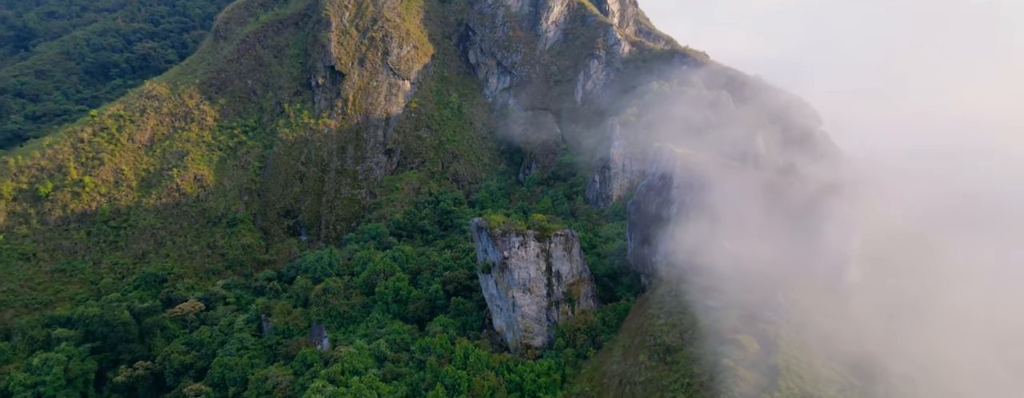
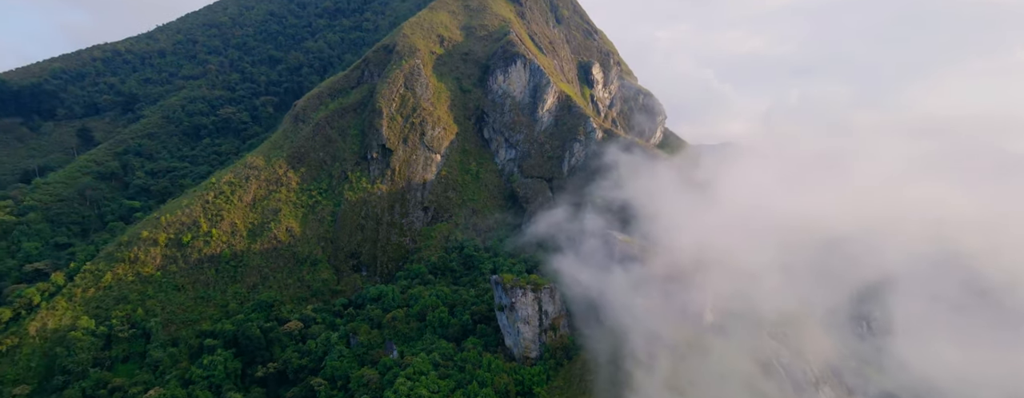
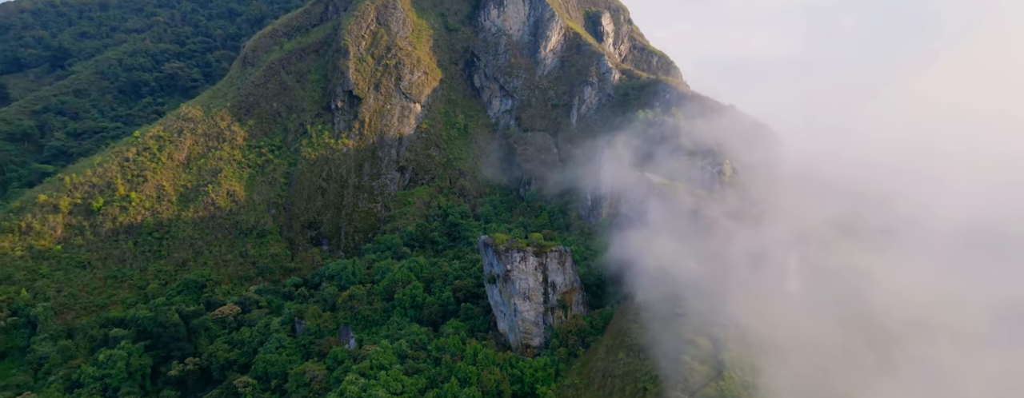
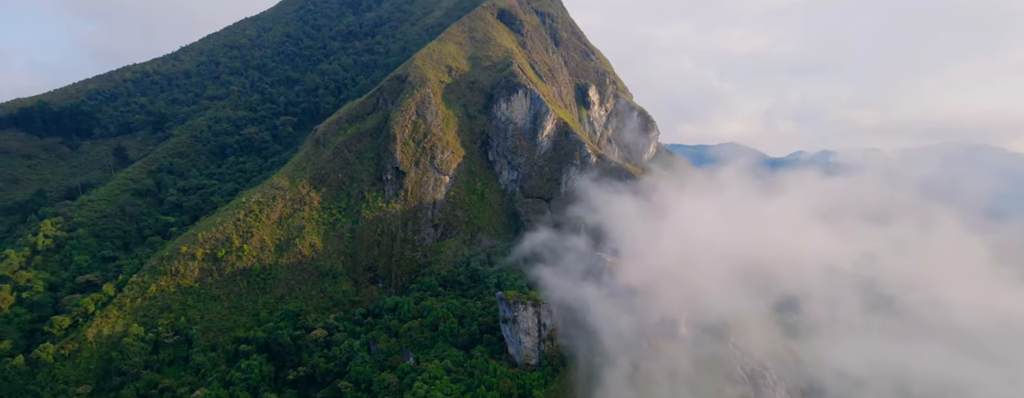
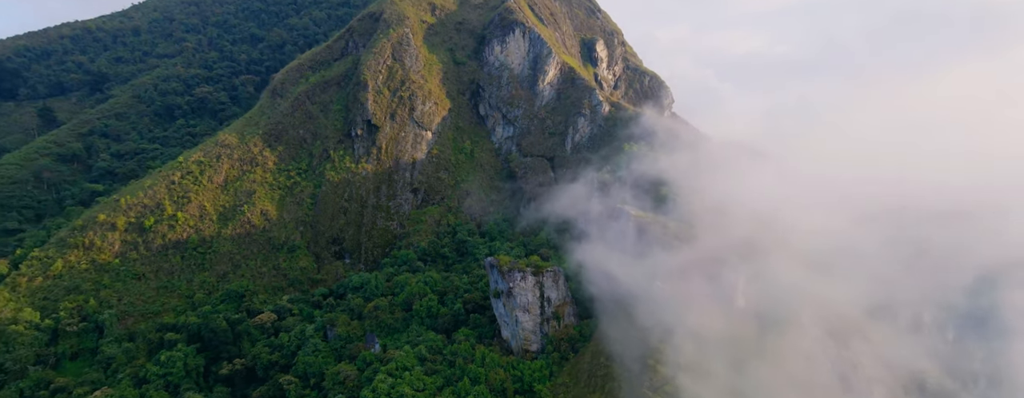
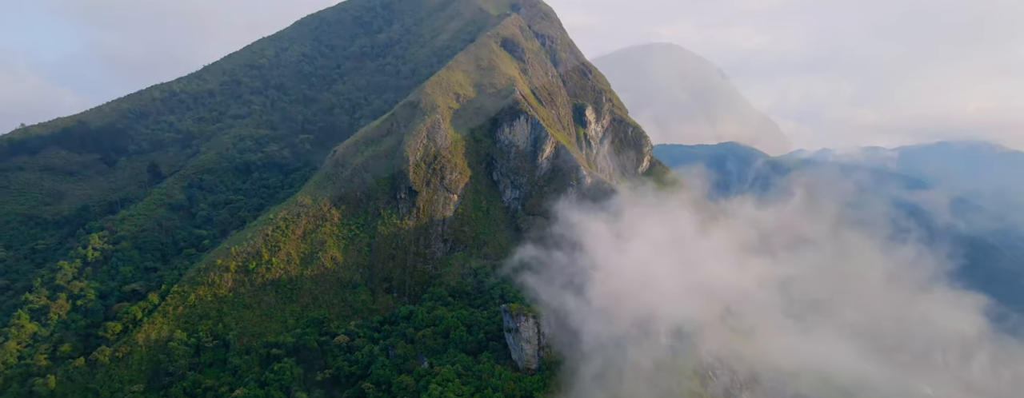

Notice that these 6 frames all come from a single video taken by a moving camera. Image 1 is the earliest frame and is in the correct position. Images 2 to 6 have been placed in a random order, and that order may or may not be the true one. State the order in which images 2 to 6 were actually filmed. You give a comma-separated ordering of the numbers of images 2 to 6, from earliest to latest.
3, 5, 2, 4, 6
